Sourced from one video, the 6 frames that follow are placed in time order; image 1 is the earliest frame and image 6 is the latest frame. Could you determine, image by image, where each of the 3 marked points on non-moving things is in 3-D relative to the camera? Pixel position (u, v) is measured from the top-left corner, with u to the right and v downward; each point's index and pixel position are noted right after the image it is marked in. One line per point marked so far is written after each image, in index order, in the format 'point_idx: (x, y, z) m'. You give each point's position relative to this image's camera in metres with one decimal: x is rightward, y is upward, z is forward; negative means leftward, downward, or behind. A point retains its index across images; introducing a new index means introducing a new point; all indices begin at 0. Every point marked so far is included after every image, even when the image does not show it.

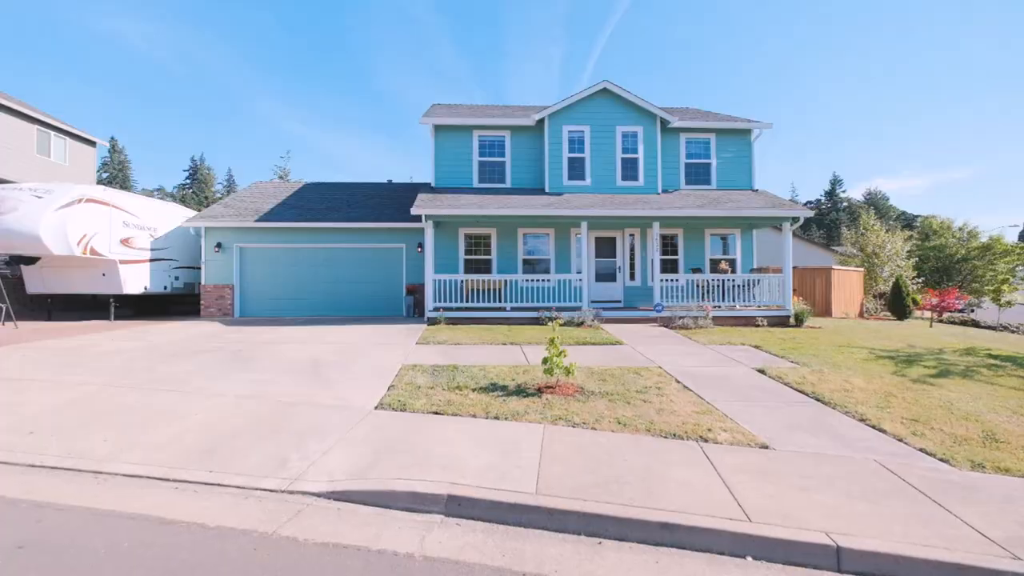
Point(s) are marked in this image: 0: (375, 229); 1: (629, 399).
0: (-3.3, +1.4, +12.1) m
1: (+1.3, -1.2, +5.2) m
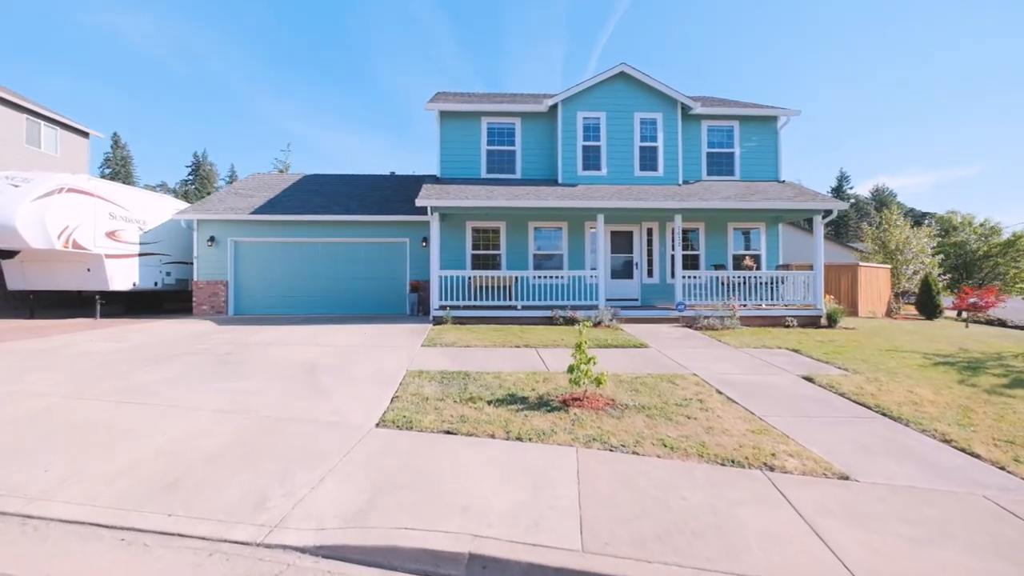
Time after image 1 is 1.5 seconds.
0: (-3.1, +1.5, +11.5) m
1: (+1.5, -1.2, +4.5) m
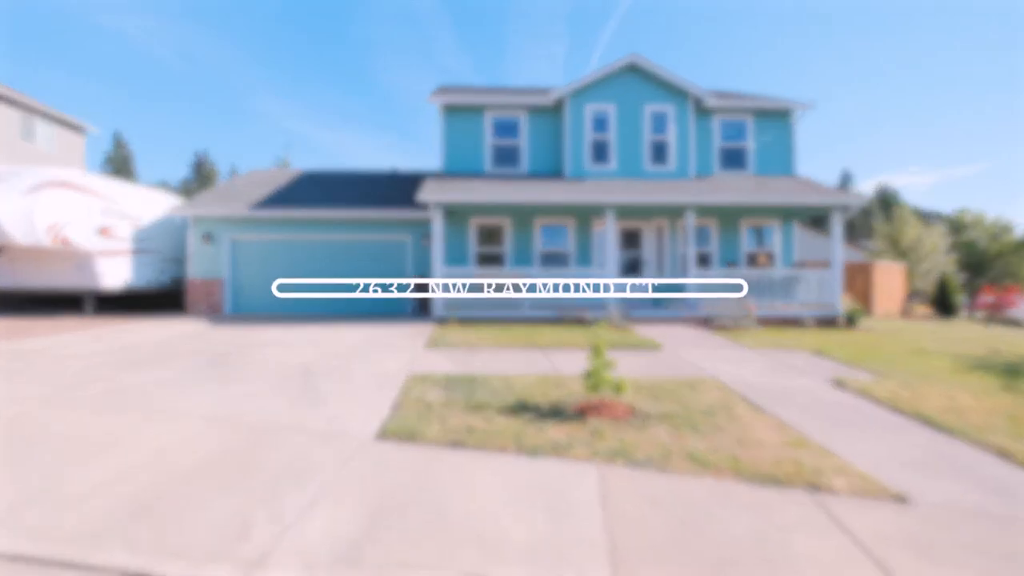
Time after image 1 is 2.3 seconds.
0: (-3.0, +1.5, +11.1) m
1: (+1.6, -1.2, +4.2) m
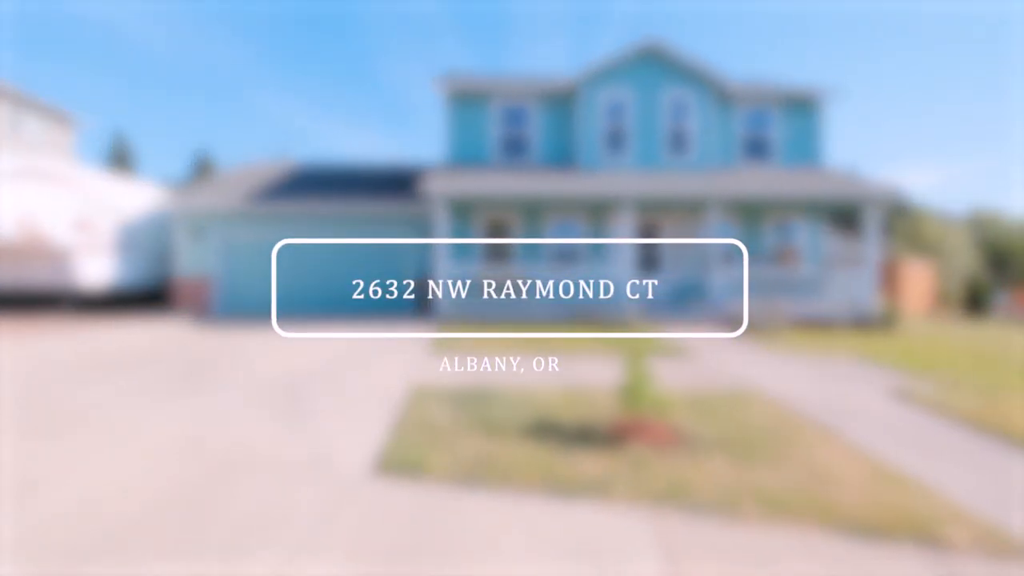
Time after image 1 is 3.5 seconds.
0: (-2.8, +1.5, +10.4) m
1: (+1.7, -1.2, +3.5) m
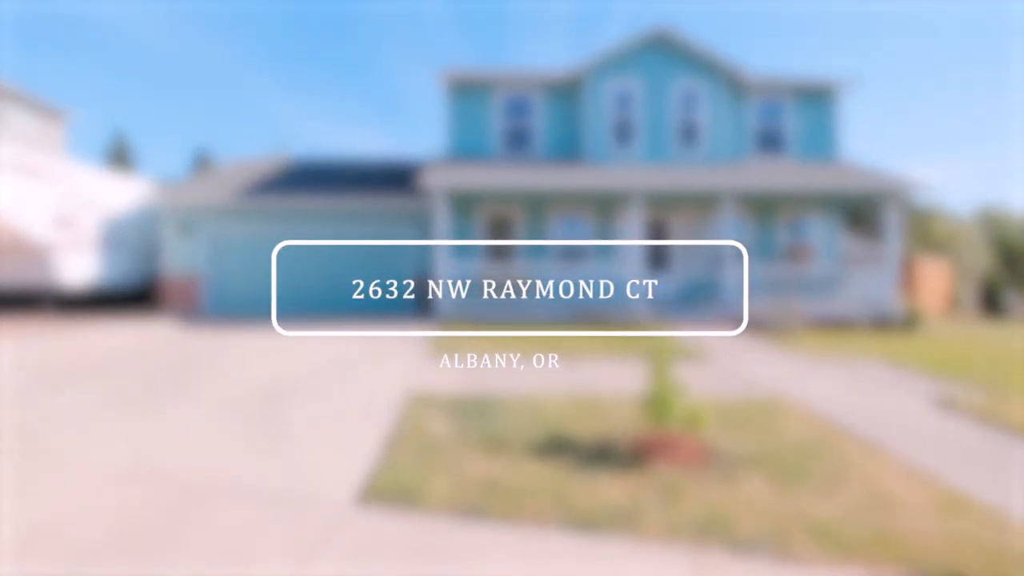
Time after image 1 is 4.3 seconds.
0: (-2.8, +1.5, +10.0) m
1: (+1.8, -1.1, +3.1) m
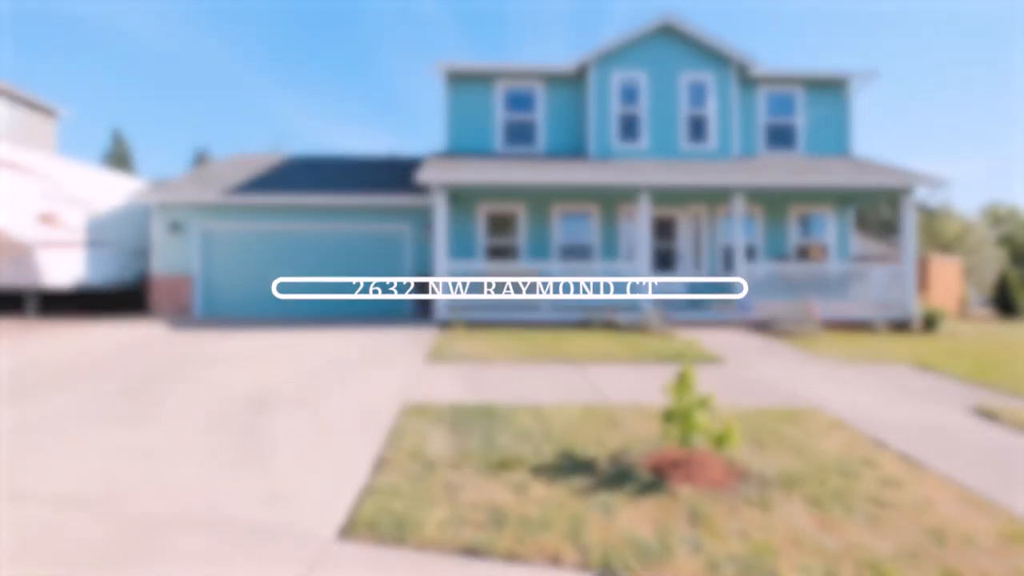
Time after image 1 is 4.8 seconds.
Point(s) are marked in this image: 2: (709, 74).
0: (-2.8, +1.5, +9.7) m
1: (+1.8, -1.1, +2.8) m
2: (+3.8, +4.1, +9.6) m
